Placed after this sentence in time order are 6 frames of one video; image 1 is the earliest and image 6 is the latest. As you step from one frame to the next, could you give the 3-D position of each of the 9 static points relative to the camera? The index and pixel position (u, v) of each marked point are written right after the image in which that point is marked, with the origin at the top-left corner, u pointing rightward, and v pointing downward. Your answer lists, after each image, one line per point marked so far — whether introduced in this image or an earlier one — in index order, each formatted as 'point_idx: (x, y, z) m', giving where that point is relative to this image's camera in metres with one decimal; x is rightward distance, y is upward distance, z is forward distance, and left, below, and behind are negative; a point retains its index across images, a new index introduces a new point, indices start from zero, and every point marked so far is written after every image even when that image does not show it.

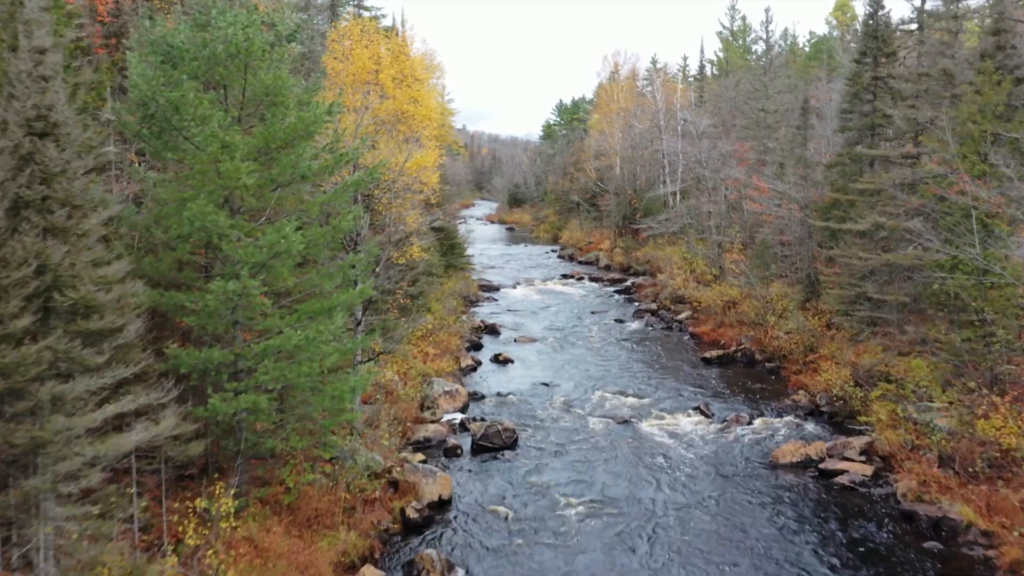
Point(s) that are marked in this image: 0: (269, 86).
0: (-3.2, +2.7, +10.1) m
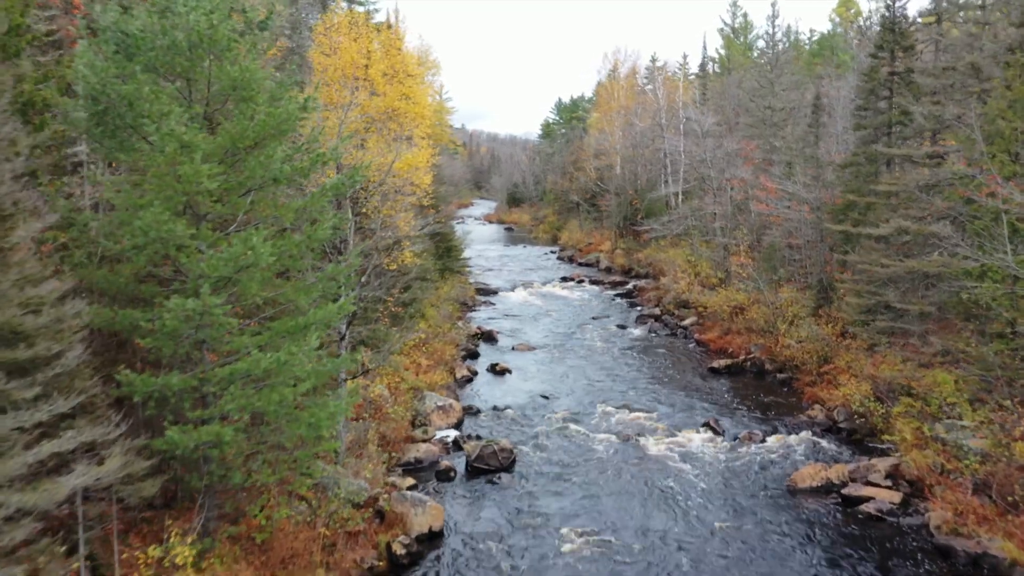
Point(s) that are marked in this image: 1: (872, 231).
0: (-3.3, +2.5, +9.0) m
1: (+7.7, +1.2, +16.3) m
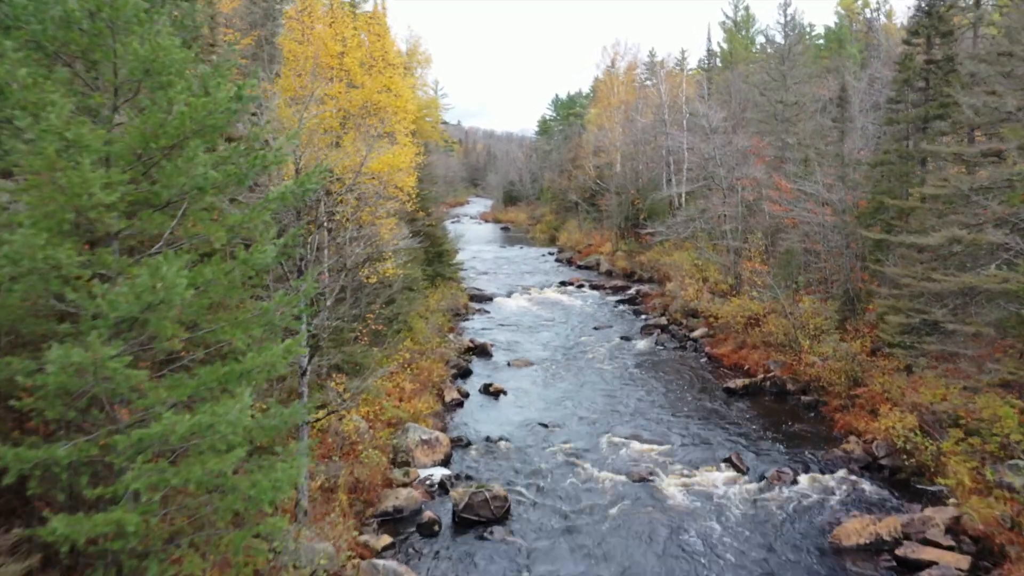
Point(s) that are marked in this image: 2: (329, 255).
0: (-3.4, +2.1, +7.0) m
1: (+7.6, +0.9, +14.3) m
2: (-3.1, +0.6, +12.7) m
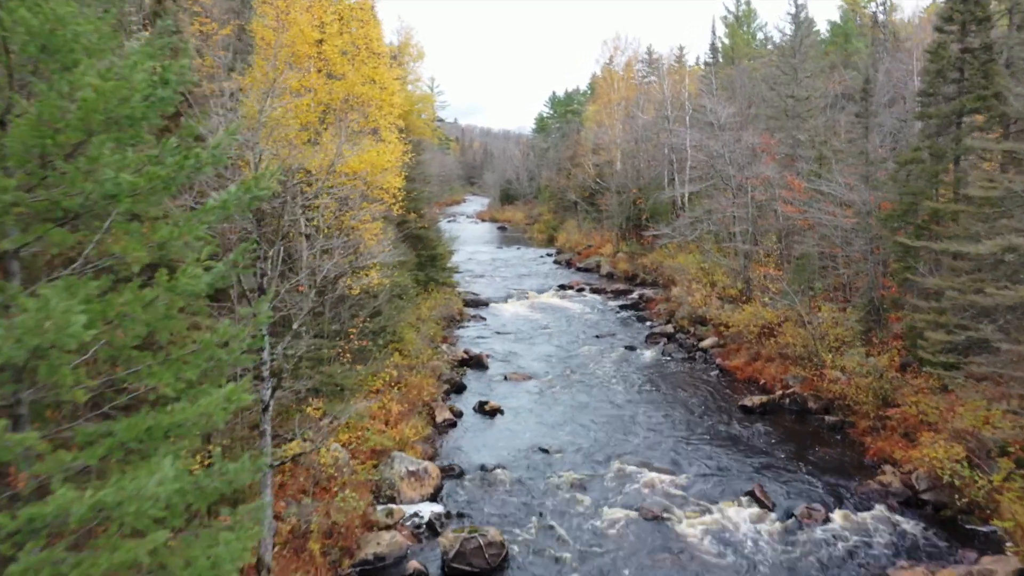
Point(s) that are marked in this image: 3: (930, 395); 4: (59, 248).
0: (-3.4, +1.9, +5.5) m
1: (+7.6, +0.7, +12.8) m
2: (-3.2, +0.3, +11.2) m
3: (+8.0, -2.1, +14.5) m
4: (-3.5, +0.3, +5.7) m
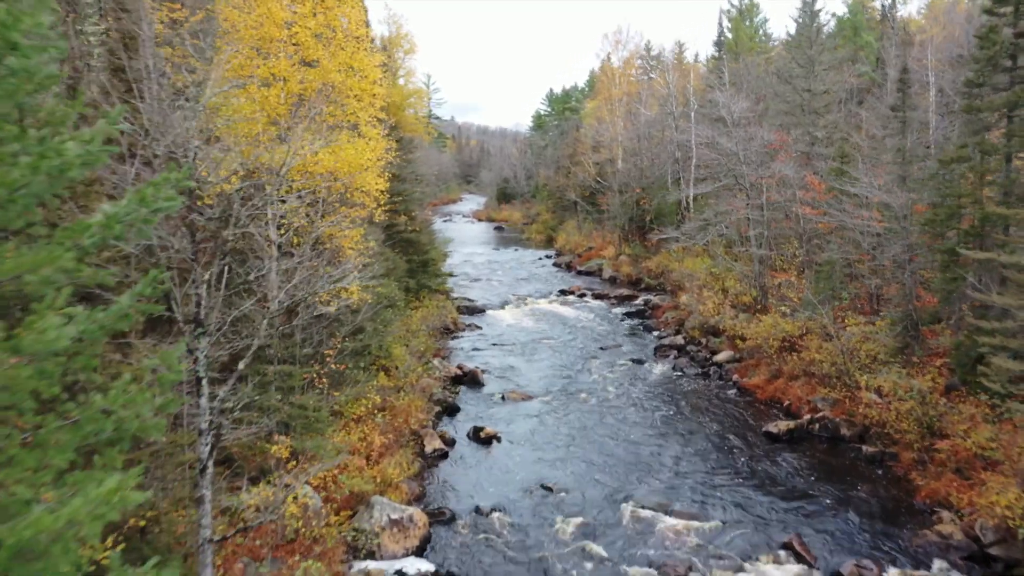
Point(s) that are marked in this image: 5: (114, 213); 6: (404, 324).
0: (-3.4, +1.6, +3.7) m
1: (+7.5, +0.4, +11.1) m
2: (-3.2, 0.0, +9.4) m
3: (+8.0, -2.3, +12.8) m
4: (-3.5, 0.0, +3.9) m
5: (-2.4, +0.5, +4.6) m
6: (-2.8, -1.0, +19.9) m
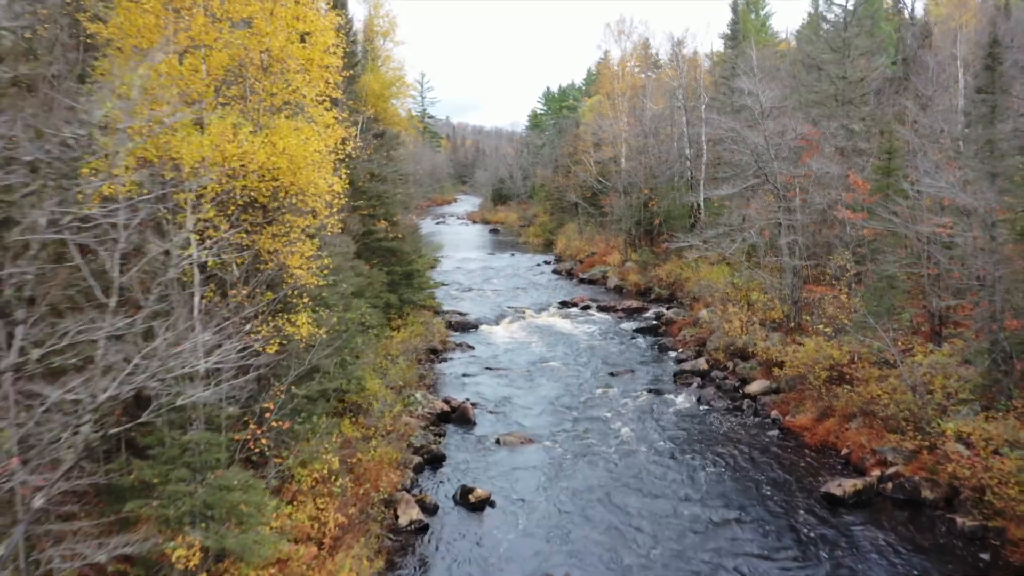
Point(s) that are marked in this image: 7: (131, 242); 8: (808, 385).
0: (-3.4, +1.1, +0.6) m
1: (+7.5, 0.0, +8.0) m
2: (-3.2, -0.4, +6.2) m
3: (+7.9, -2.7, +9.7) m
4: (-3.5, -0.5, +0.8) m
5: (-2.4, +0.1, +1.5) m
6: (-2.9, -1.4, +16.8) m
7: (-3.1, +0.4, +6.5) m
8: (+6.4, -2.1, +16.5) m
